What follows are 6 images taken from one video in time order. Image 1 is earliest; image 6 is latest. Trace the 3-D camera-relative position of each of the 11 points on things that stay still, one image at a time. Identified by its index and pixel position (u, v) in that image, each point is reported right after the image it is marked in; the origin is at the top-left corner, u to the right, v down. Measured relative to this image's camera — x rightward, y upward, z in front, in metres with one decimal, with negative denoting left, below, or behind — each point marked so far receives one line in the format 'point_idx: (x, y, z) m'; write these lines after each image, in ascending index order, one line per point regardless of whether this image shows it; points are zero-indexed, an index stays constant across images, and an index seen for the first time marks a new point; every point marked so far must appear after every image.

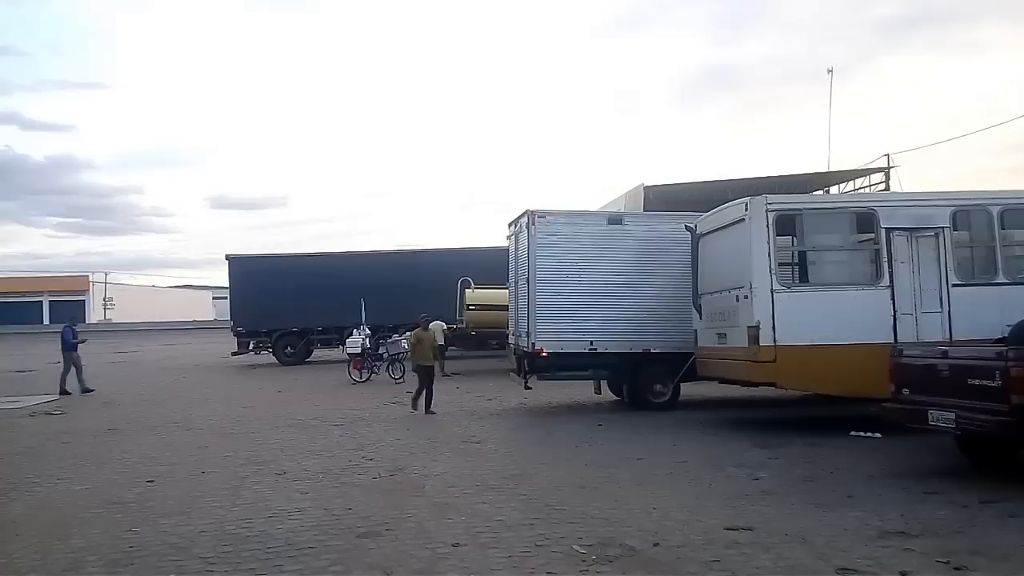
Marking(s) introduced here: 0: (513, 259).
0: (0.0, +0.6, +17.1) m
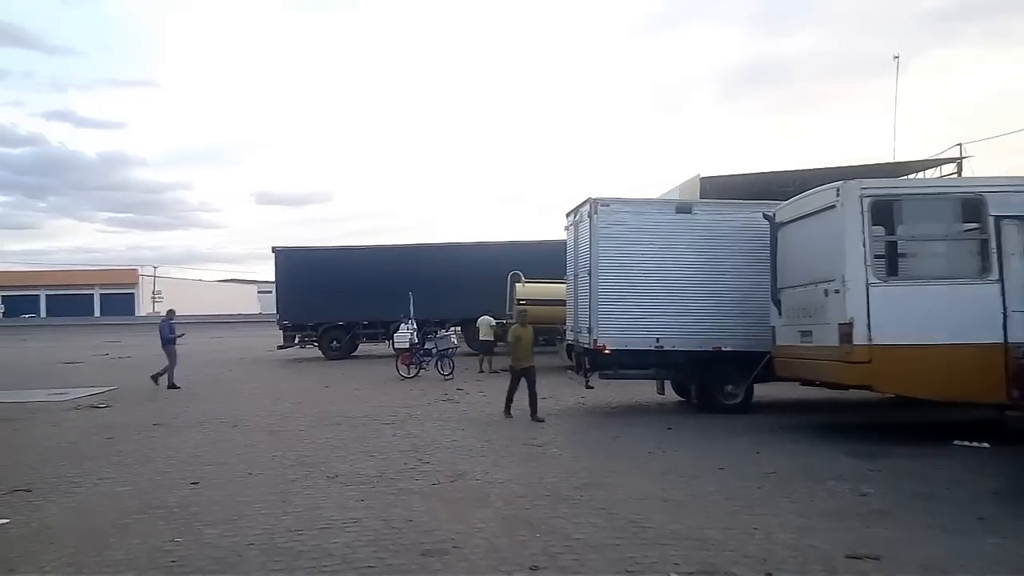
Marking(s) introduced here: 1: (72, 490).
0: (+1.2, +0.7, +16.1) m
1: (-5.1, -2.4, +9.6) m
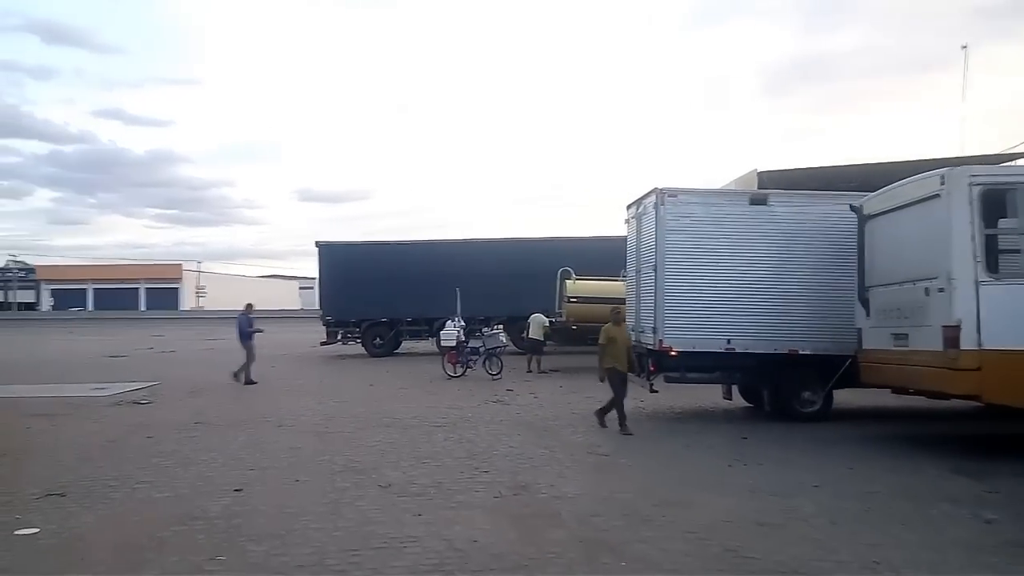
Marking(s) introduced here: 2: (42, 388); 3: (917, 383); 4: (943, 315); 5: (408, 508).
0: (+2.3, +0.8, +15.1) m
1: (-4.4, -2.3, +8.9) m
2: (-11.4, -2.4, +19.9) m
3: (+5.3, -1.2, +10.7) m
4: (+5.4, -0.3, +10.1) m
5: (-1.1, -2.2, +8.3) m
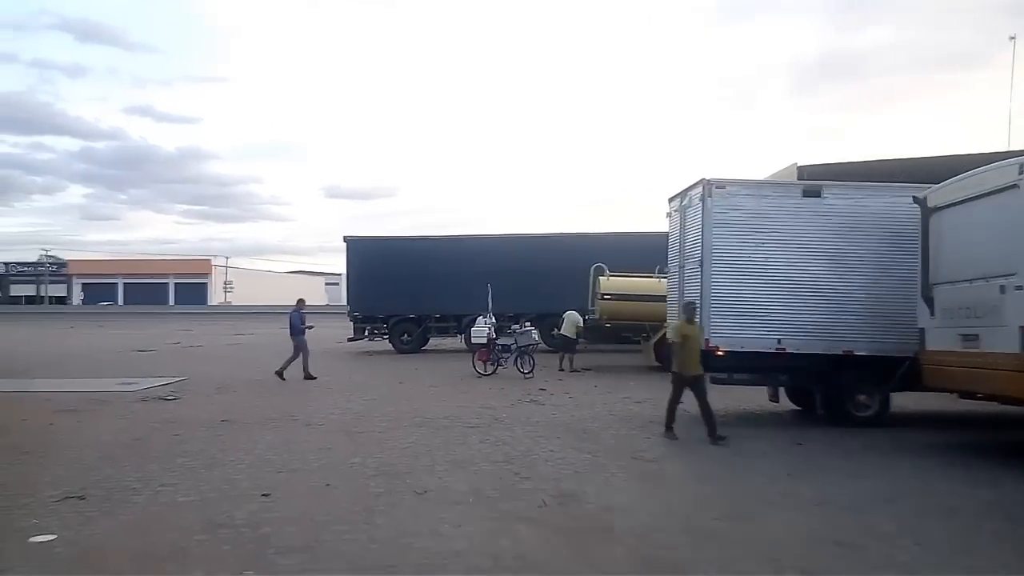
0: (+2.9, +0.9, +14.5) m
1: (-3.9, -2.2, +8.5) m
2: (-10.6, -2.3, +19.6) m
3: (+5.8, -1.2, +9.9) m
4: (+5.9, -0.3, +9.4) m
5: (-0.6, -2.2, +7.7) m
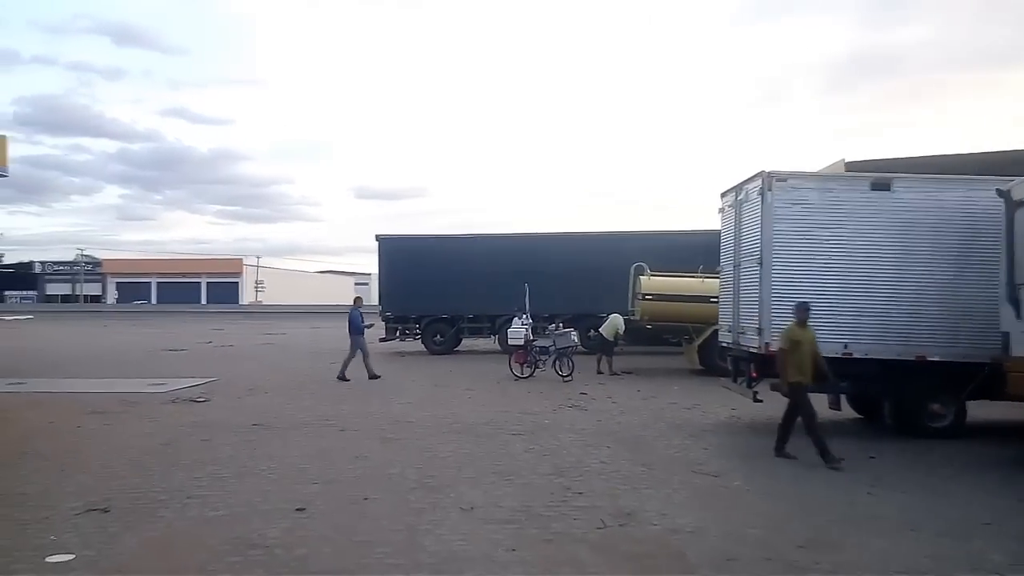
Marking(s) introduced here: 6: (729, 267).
0: (+3.7, +0.9, +13.6) m
1: (-3.4, -2.2, +7.9) m
2: (-9.7, -2.2, +19.2) m
3: (+6.4, -1.2, +9.0) m
4: (+6.4, -0.3, +8.5) m
5: (-0.1, -2.1, +7.0) m
6: (+3.7, +0.4, +13.7) m
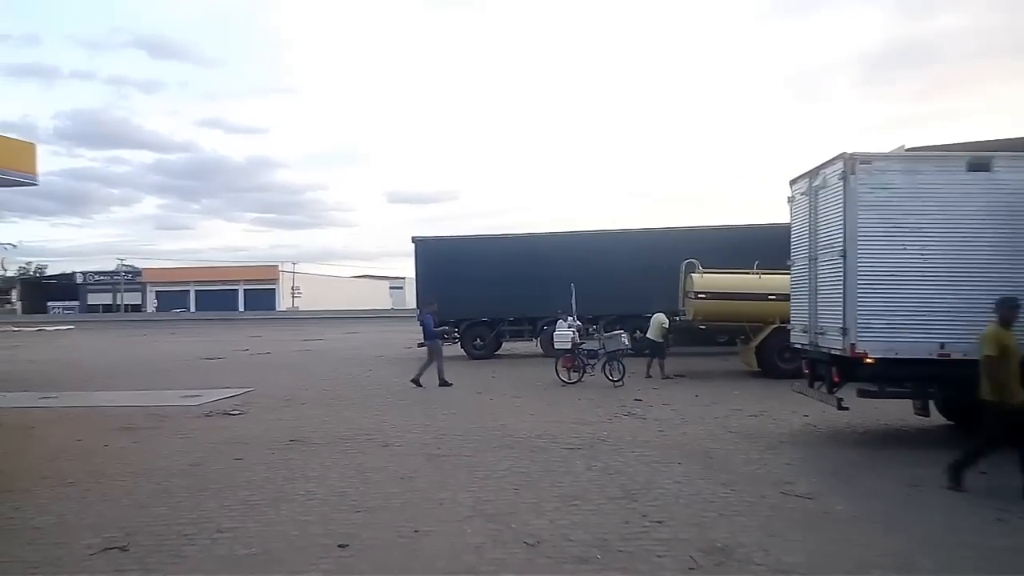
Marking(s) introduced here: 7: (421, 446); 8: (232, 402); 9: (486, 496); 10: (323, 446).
0: (+4.5, +0.9, +12.4) m
1: (-2.8, -2.2, +6.9) m
2: (-8.6, -2.4, +18.6) m
3: (+7.0, -1.1, +7.7) m
4: (+7.0, -0.2, +7.1) m
5: (+0.5, -2.2, +5.9) m
6: (+4.4, +0.4, +12.4) m
7: (-1.3, -2.3, +11.7) m
8: (-5.8, -2.4, +17.1) m
9: (-0.3, -2.2, +8.6) m
10: (-2.8, -2.3, +11.9) m
